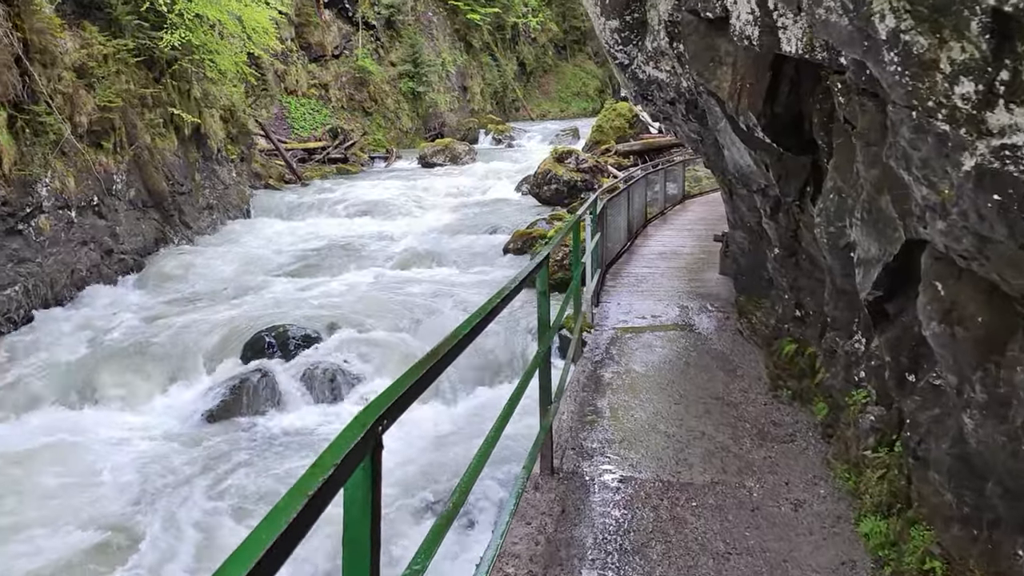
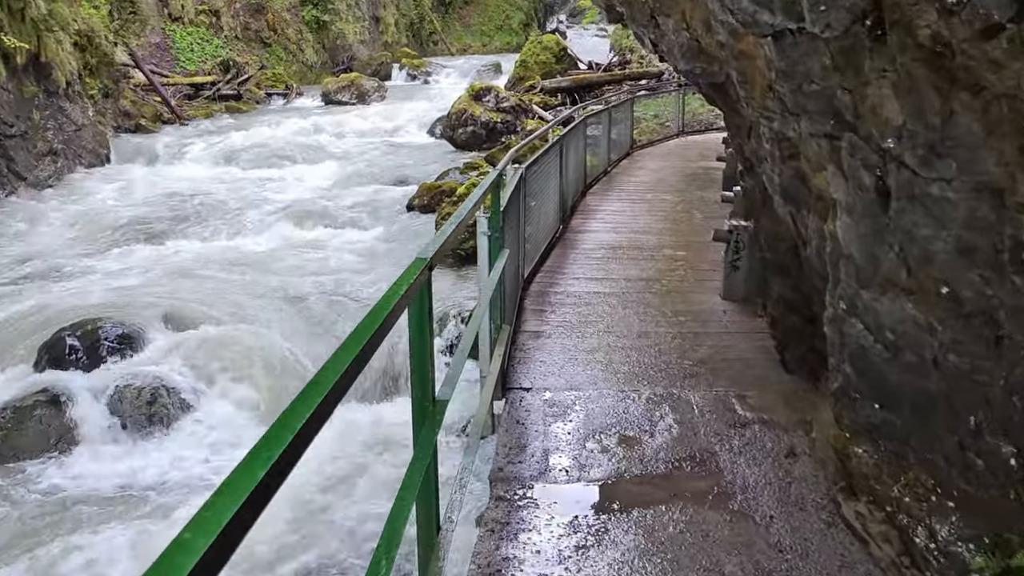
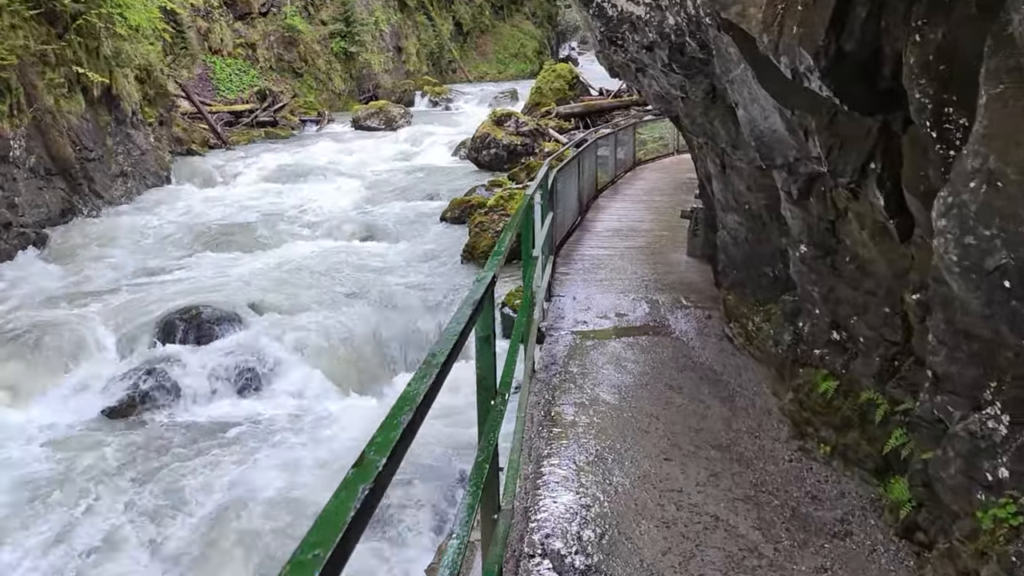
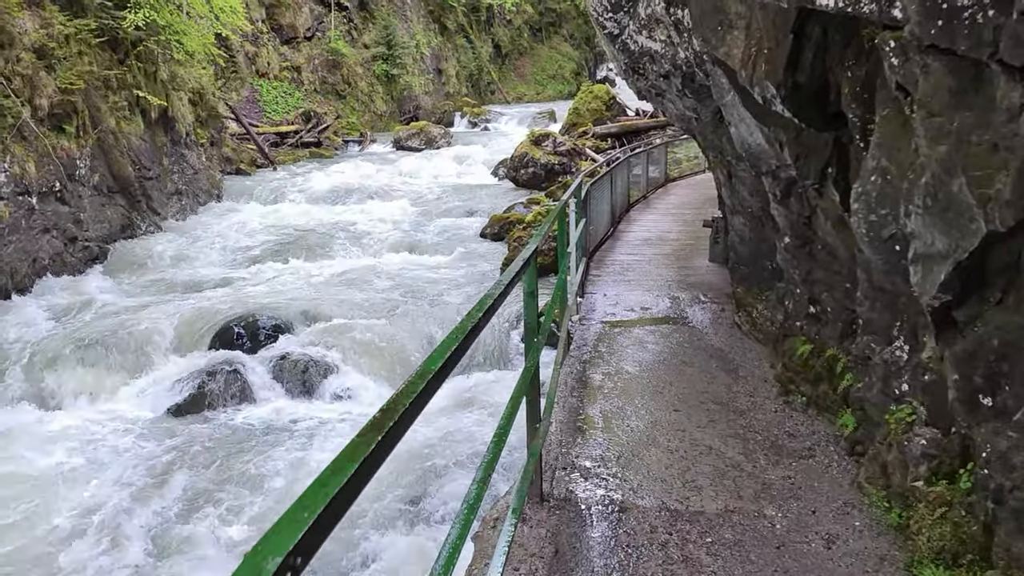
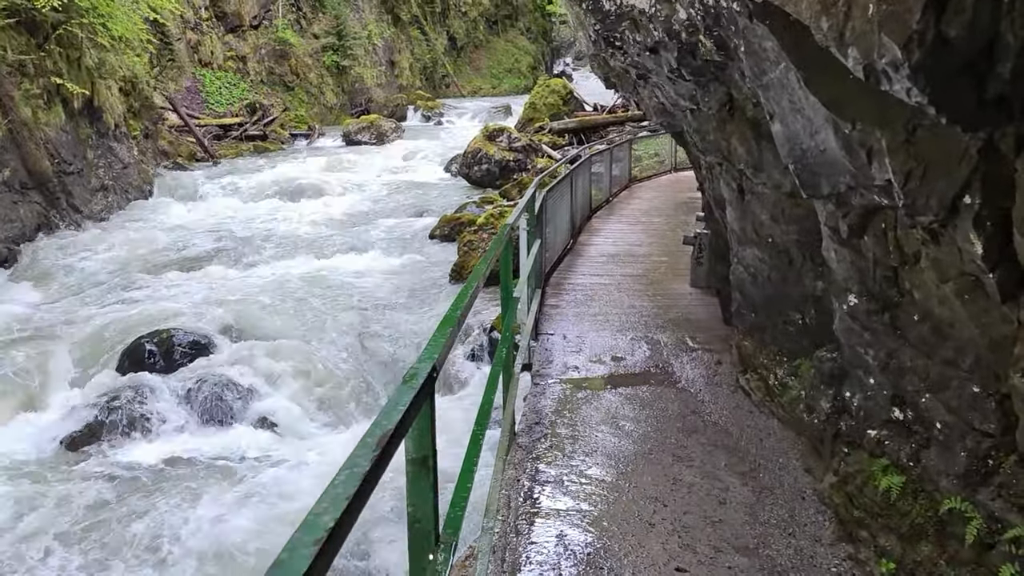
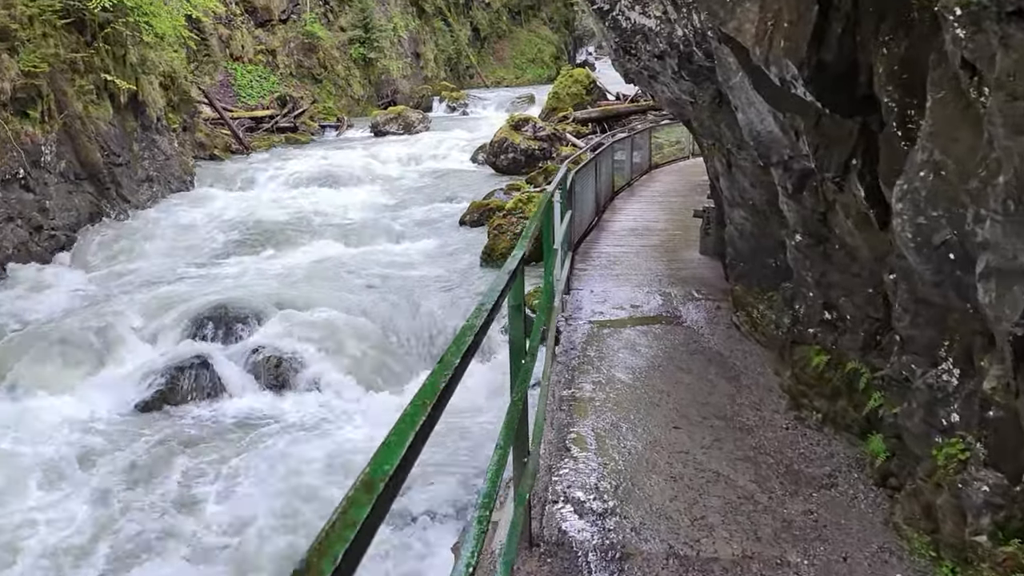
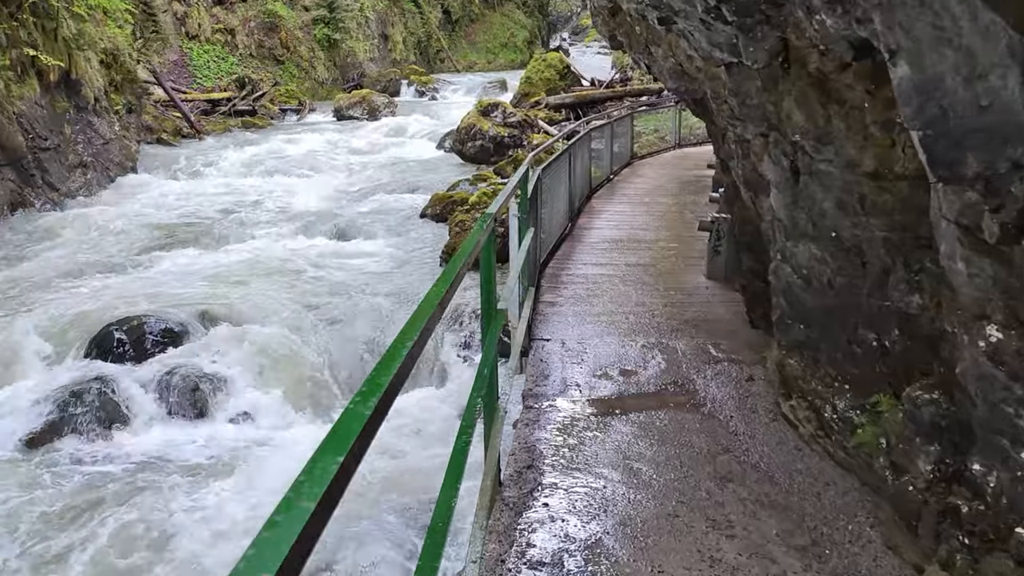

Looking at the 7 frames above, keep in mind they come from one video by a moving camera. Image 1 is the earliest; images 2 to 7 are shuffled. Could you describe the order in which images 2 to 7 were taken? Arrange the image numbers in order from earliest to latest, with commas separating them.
4, 6, 3, 5, 7, 2
